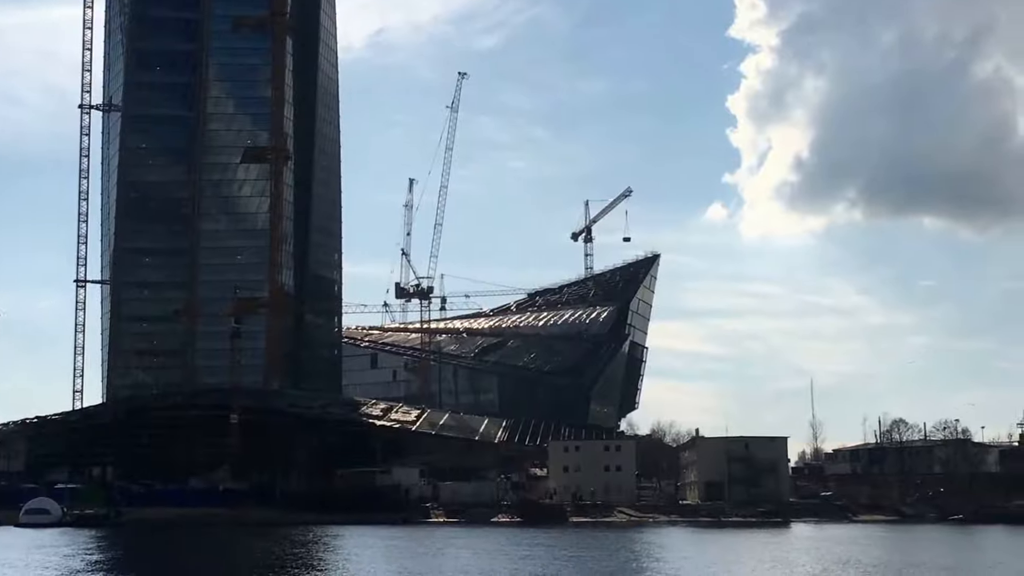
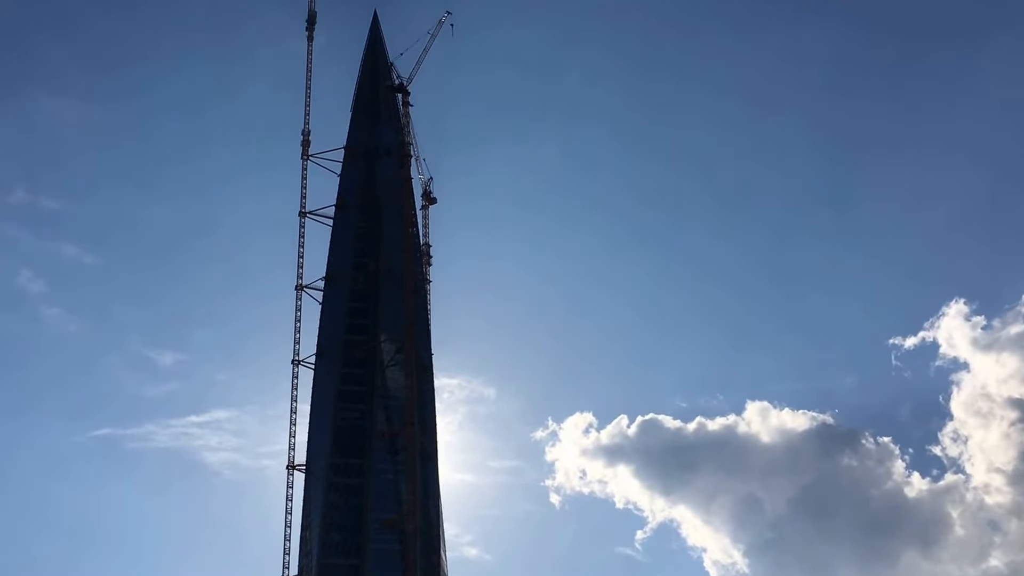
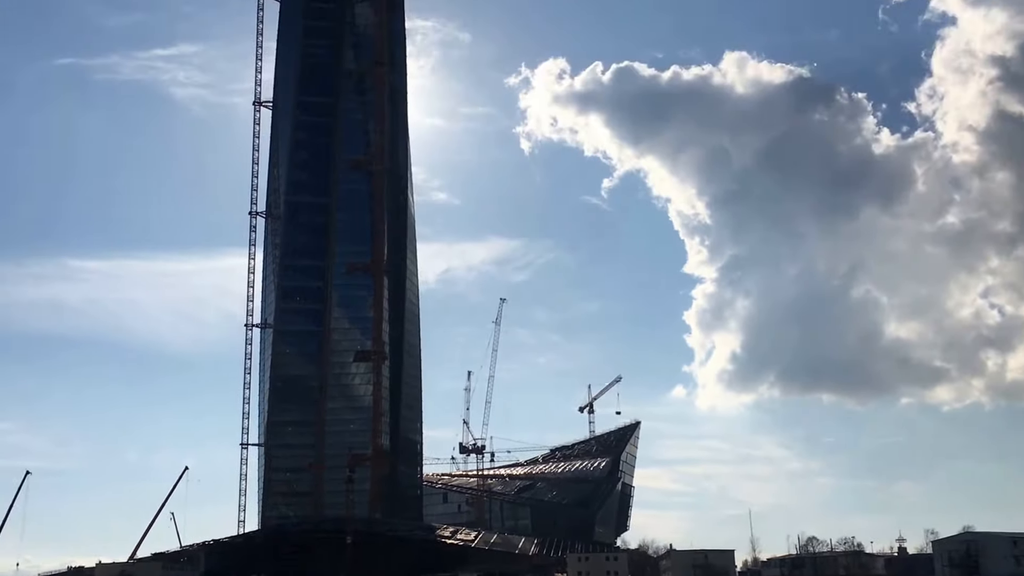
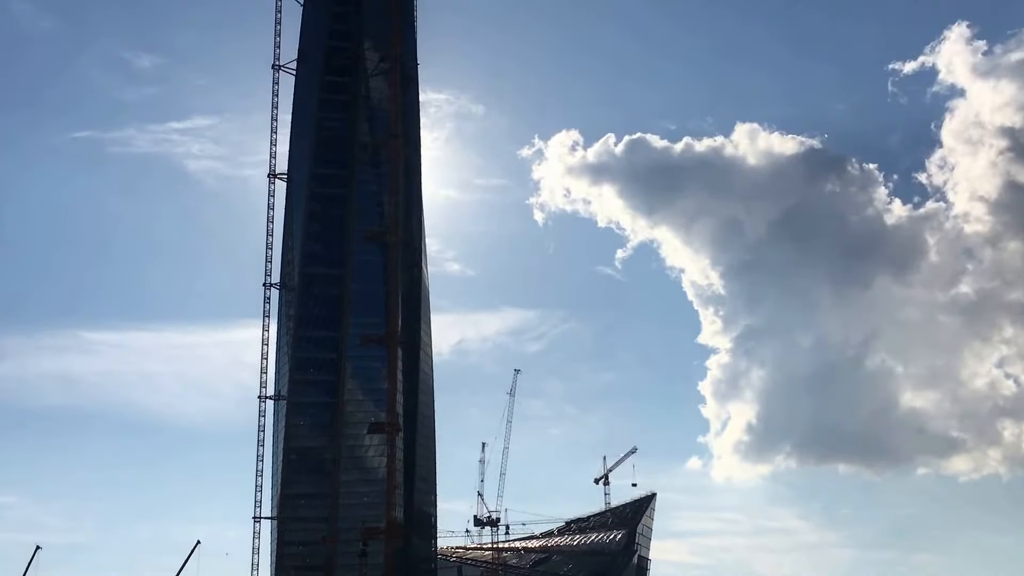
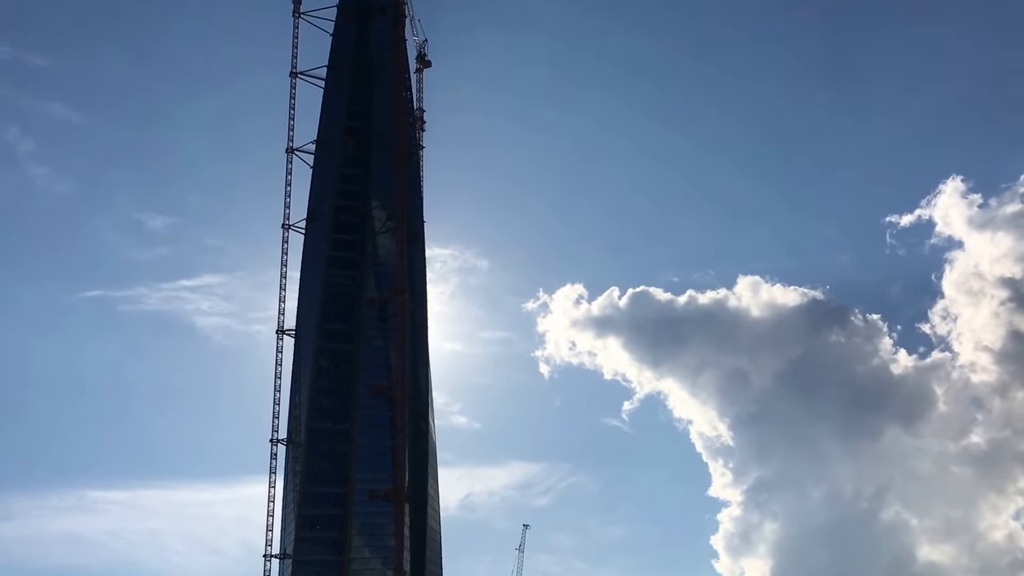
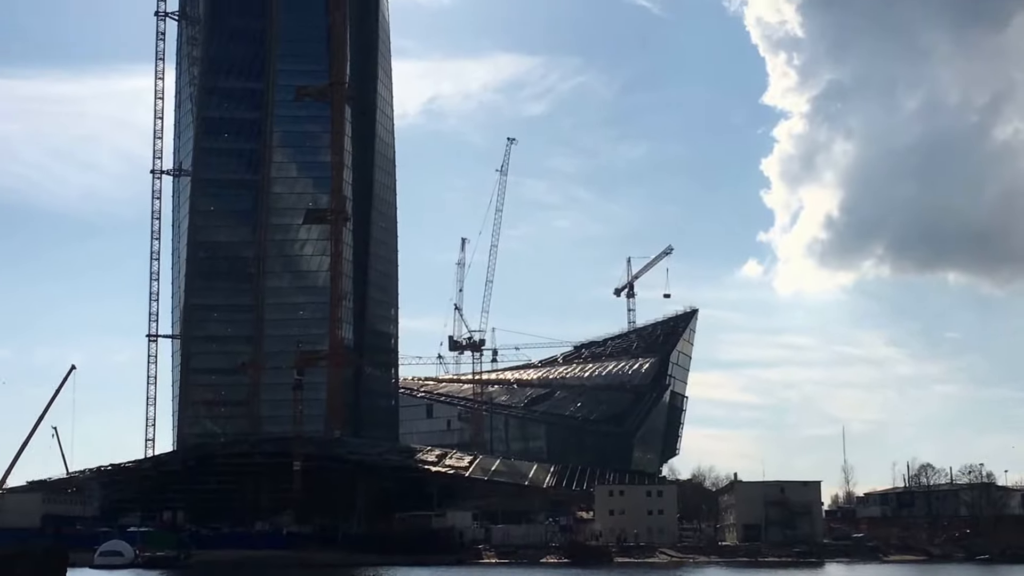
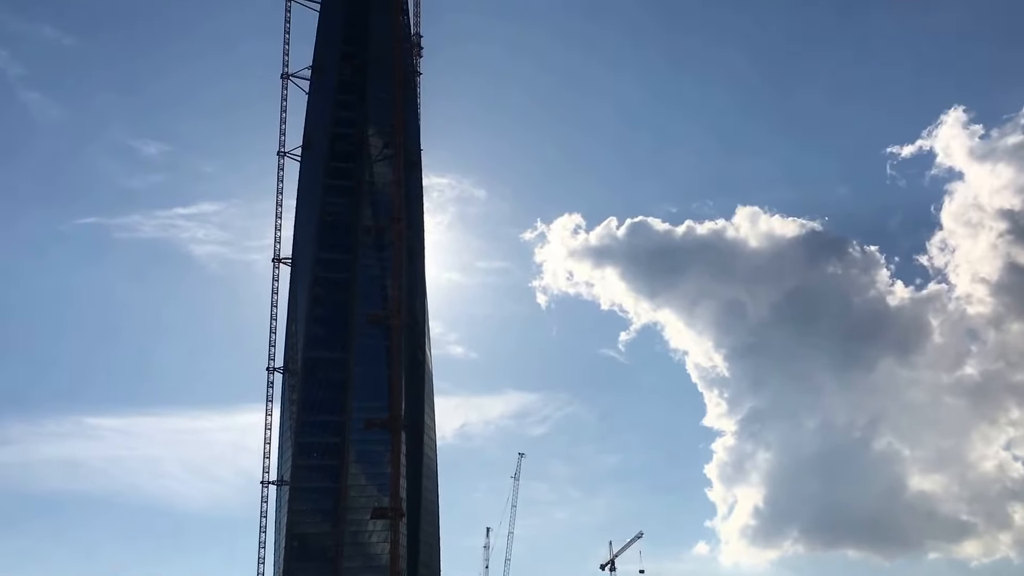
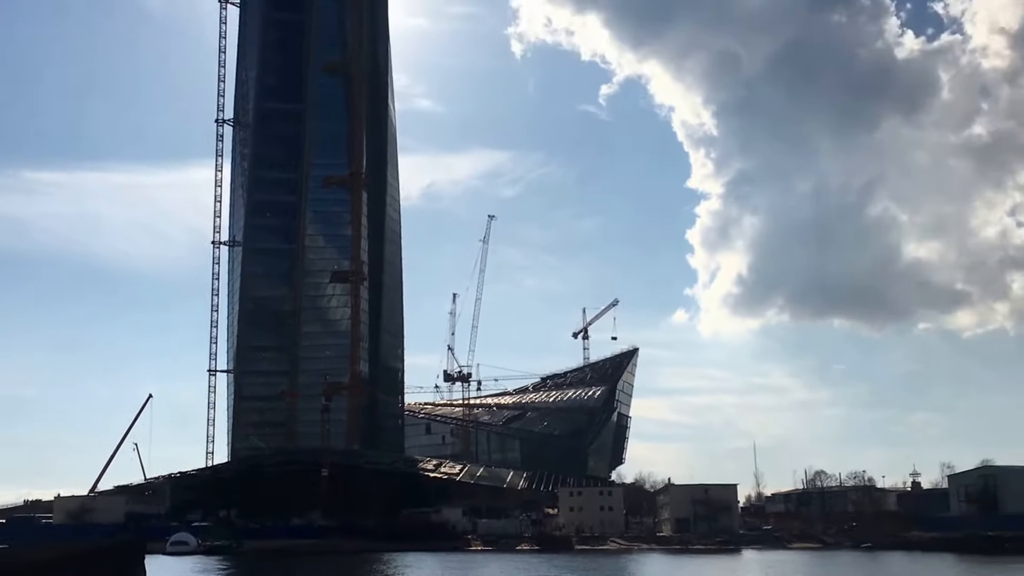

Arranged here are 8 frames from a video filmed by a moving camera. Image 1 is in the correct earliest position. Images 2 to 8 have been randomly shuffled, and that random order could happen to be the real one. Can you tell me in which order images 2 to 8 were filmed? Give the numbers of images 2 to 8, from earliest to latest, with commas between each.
6, 8, 3, 4, 7, 5, 2
